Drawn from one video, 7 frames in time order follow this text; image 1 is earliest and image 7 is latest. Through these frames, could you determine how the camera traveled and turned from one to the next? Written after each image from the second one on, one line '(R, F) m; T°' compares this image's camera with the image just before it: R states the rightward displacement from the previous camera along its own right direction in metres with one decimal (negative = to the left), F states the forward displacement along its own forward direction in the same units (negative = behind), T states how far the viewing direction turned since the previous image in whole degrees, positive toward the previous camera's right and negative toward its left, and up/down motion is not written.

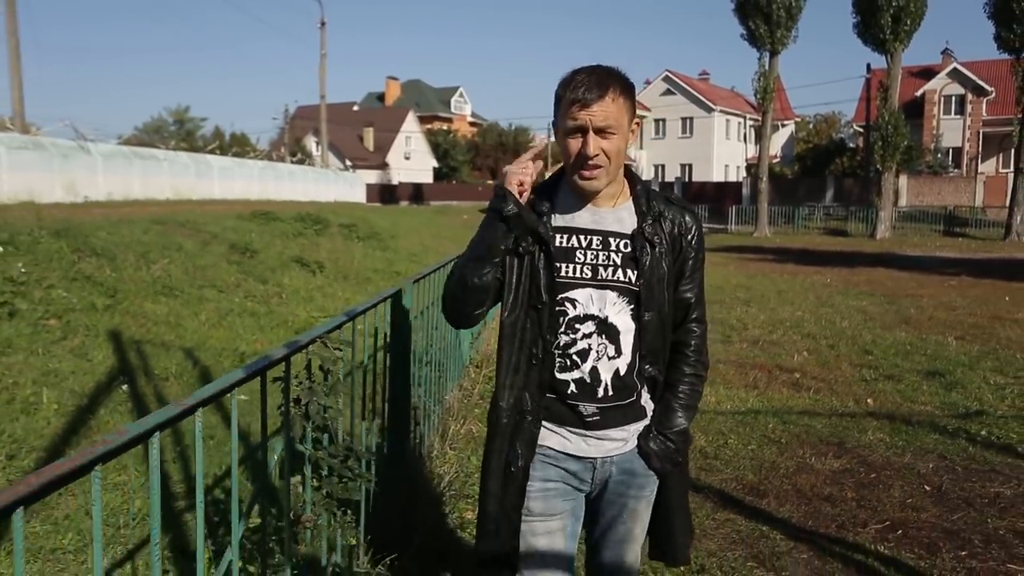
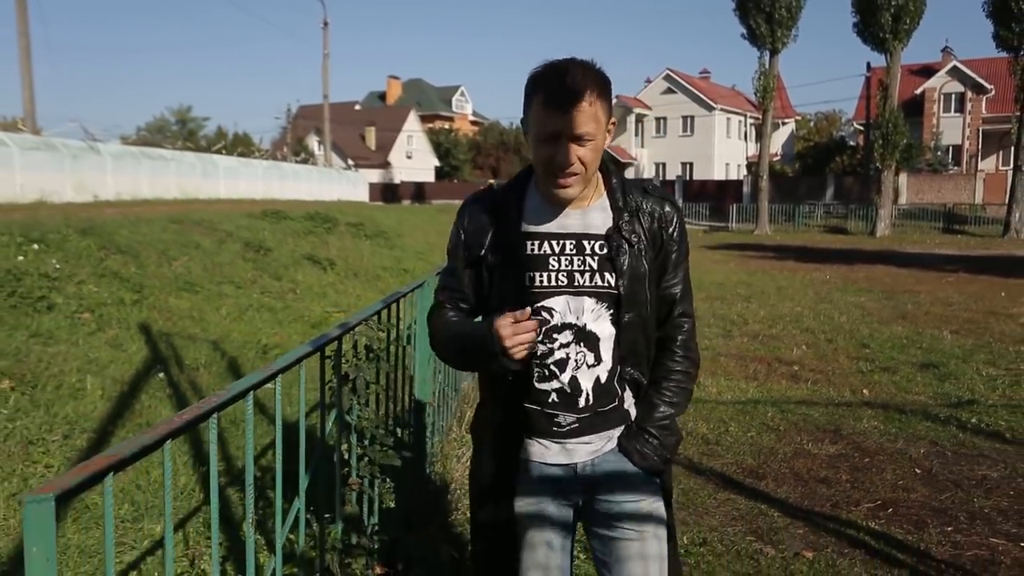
(-0.1, -0.3) m; 0°
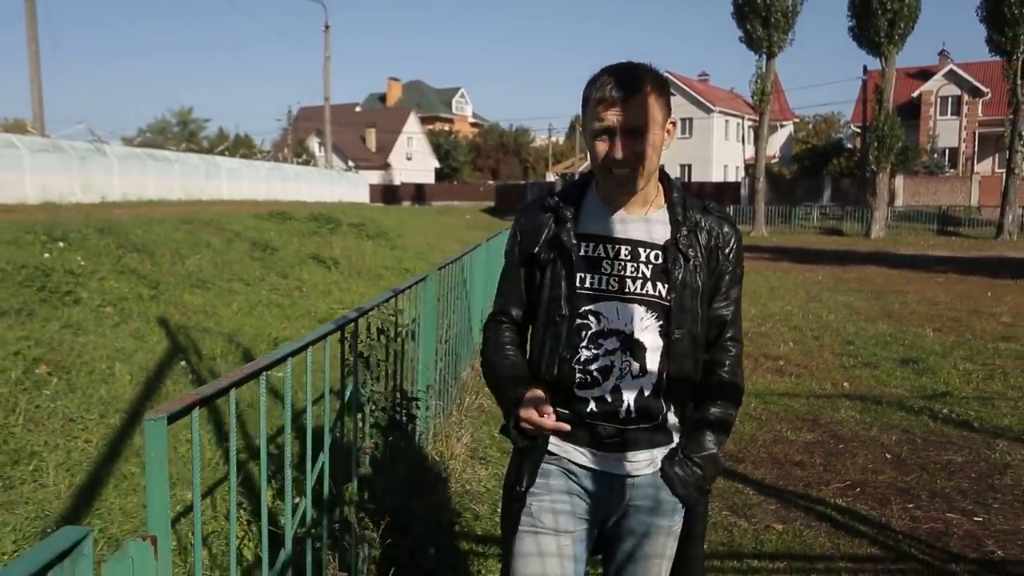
(0.0, -0.4) m; 0°
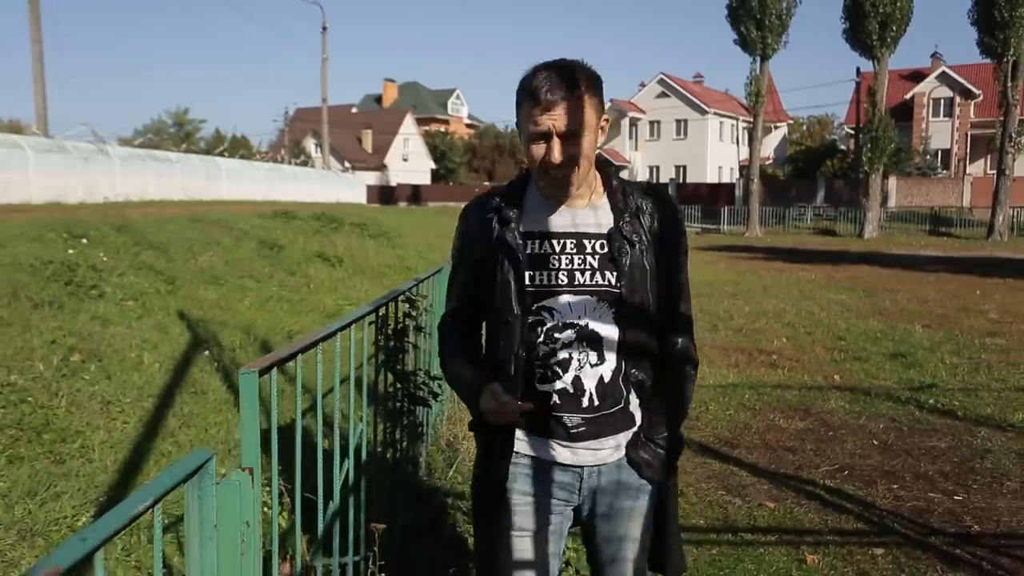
(-0.1, -0.3) m; 0°
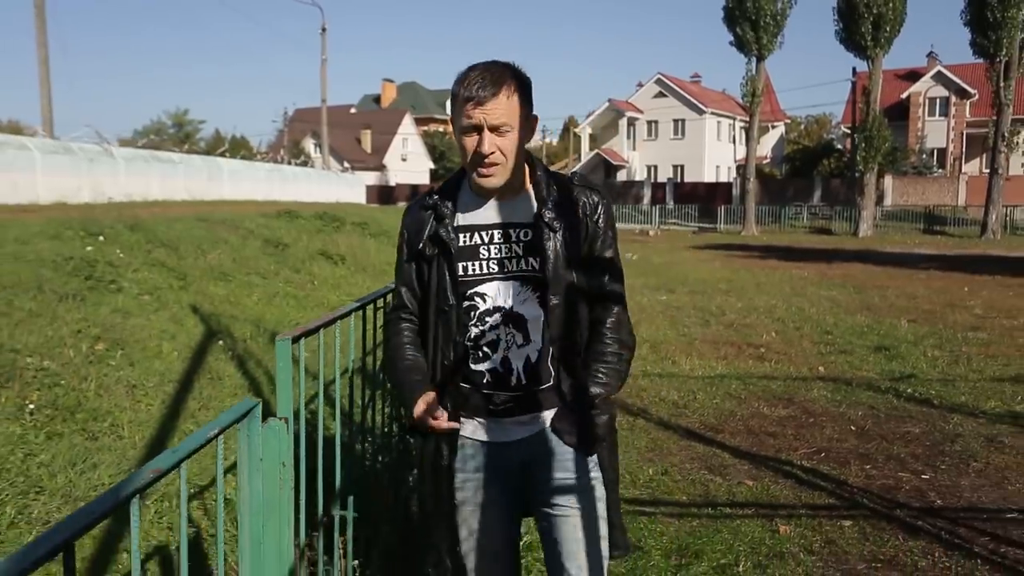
(0.0, -0.3) m; 0°
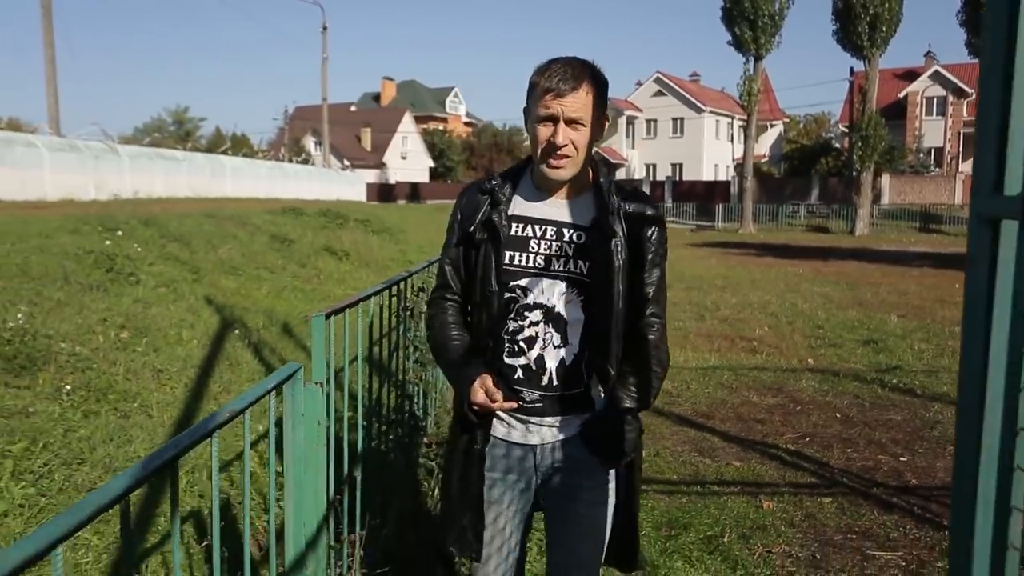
(0.0, -0.3) m; 0°
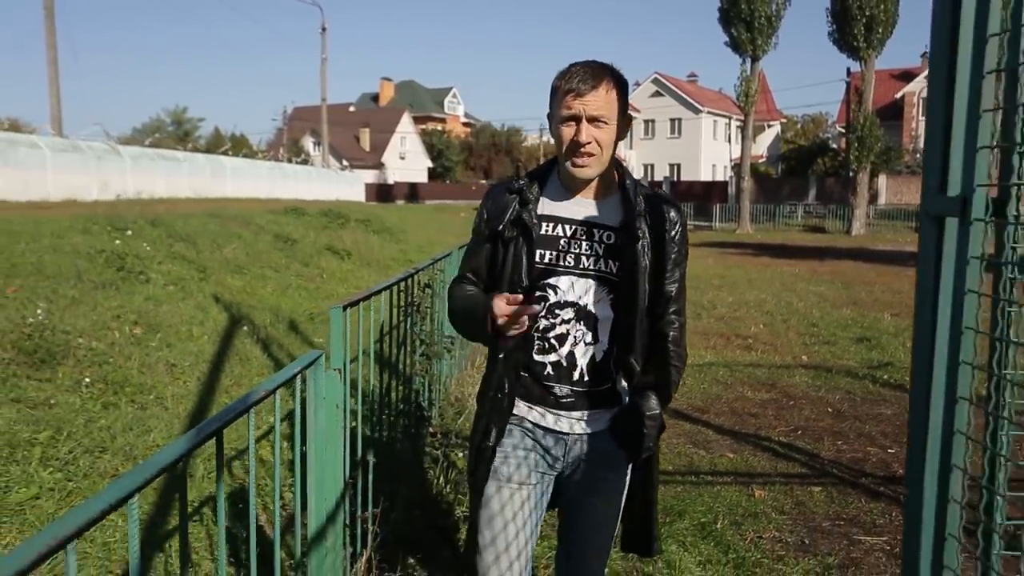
(0.0, -0.2) m; 0°
